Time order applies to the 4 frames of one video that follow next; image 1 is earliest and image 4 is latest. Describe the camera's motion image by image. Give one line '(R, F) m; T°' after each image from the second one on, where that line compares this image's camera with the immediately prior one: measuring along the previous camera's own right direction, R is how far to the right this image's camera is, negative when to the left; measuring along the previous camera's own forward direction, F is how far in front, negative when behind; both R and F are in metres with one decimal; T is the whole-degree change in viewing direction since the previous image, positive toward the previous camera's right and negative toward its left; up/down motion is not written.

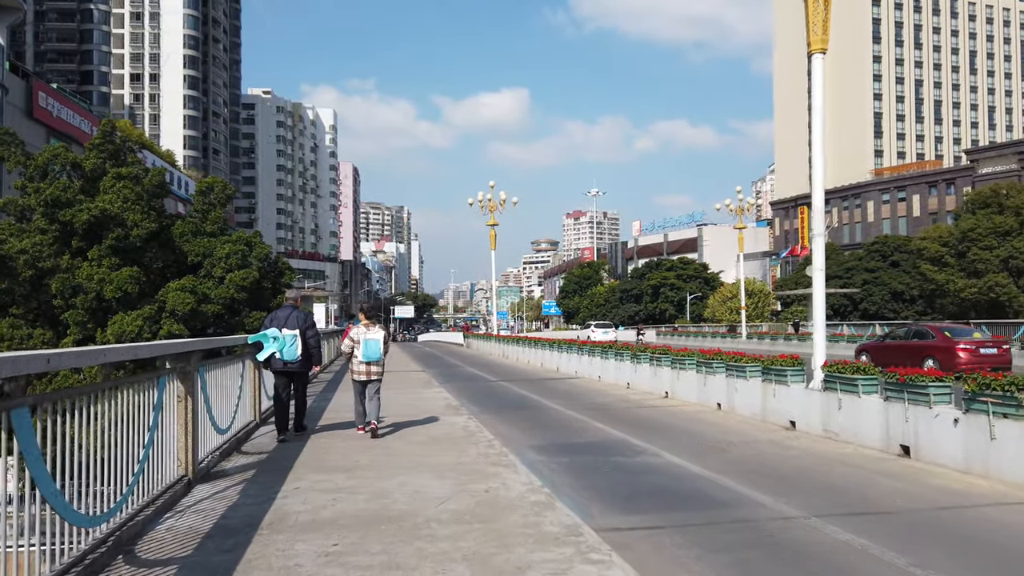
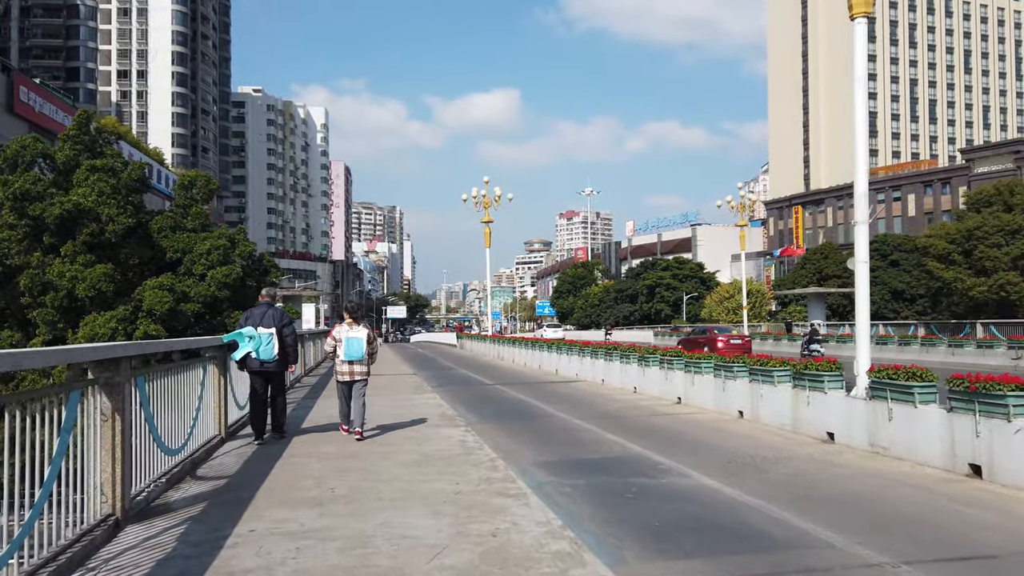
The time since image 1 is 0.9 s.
(-0.1, +1.4) m; +1°
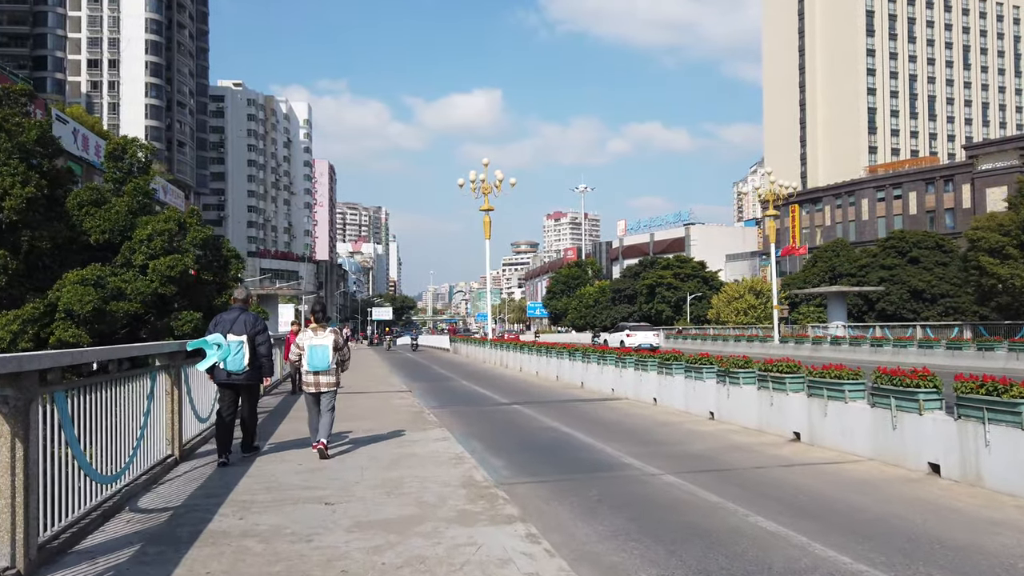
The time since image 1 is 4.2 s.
(-0.8, +5.1) m; +1°
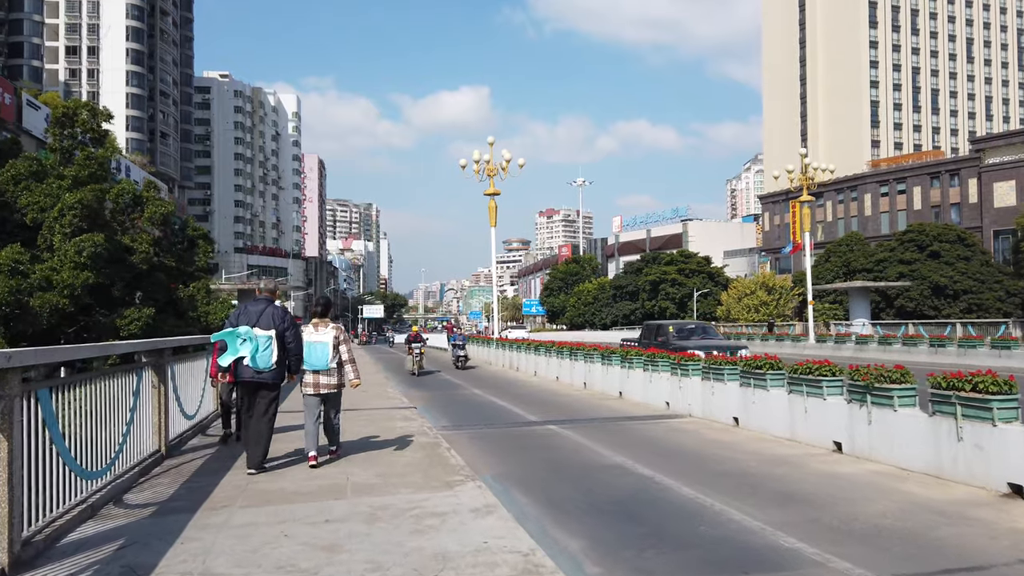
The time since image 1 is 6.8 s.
(-0.7, +3.9) m; +1°
